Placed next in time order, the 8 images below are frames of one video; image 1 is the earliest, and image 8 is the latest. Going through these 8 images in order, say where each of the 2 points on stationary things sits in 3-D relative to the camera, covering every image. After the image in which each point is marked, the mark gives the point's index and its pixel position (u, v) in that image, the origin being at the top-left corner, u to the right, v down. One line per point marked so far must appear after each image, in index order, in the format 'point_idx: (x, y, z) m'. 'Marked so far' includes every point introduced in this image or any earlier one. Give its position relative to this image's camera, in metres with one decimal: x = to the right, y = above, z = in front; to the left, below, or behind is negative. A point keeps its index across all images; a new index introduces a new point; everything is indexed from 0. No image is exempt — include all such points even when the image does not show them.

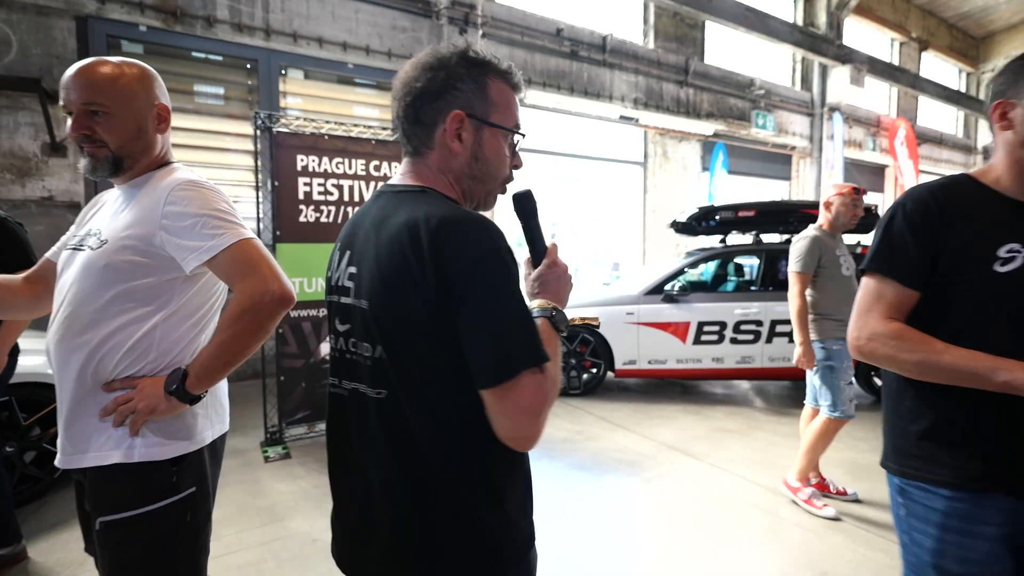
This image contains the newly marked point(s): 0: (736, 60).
0: (+4.2, +4.3, +9.8) m
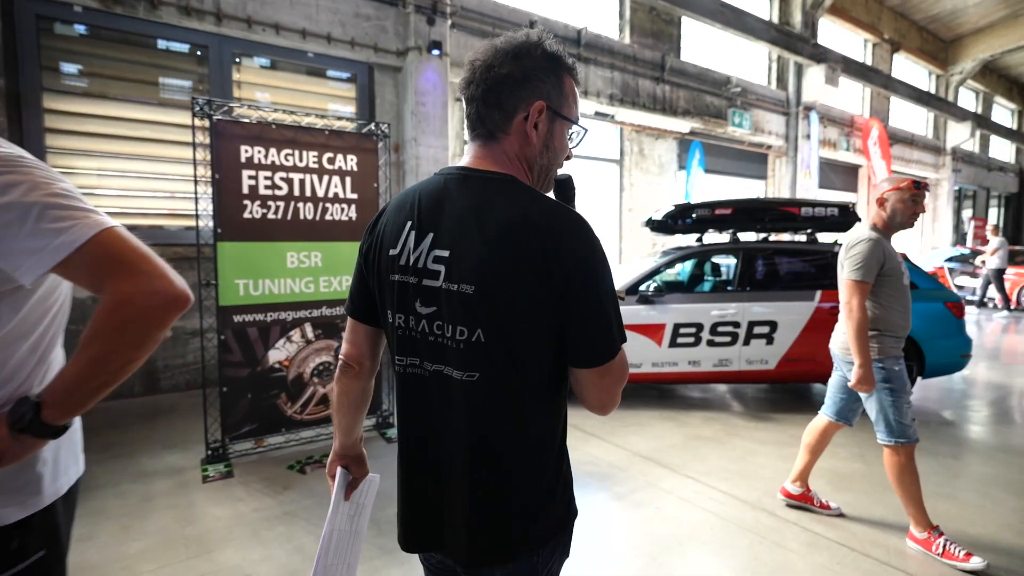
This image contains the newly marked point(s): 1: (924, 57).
0: (+3.7, +4.3, +9.7) m
1: (+11.5, +6.4, +14.5) m
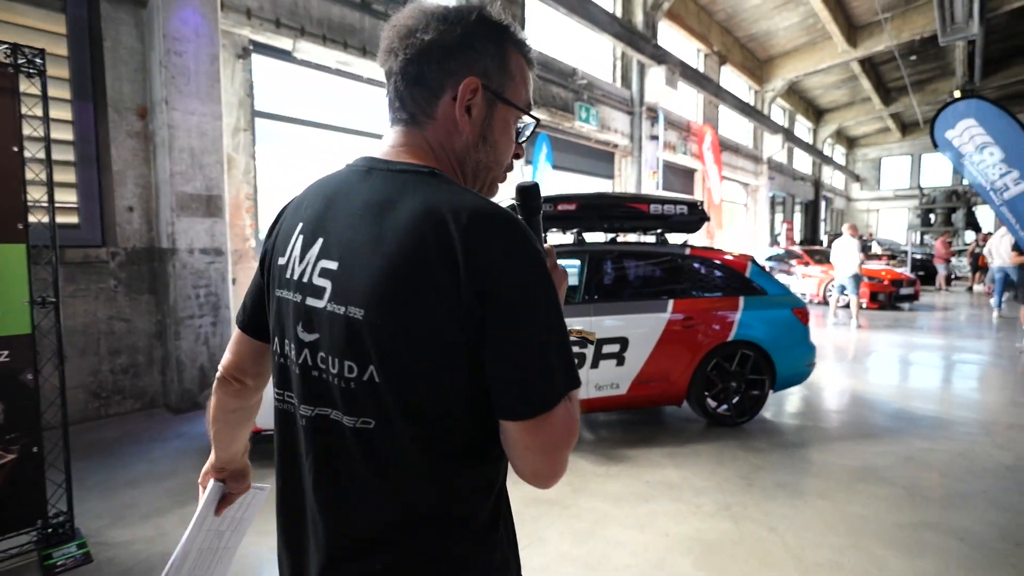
0: (+0.8, +4.3, +9.2) m
1: (+7.0, +6.5, +15.8) m
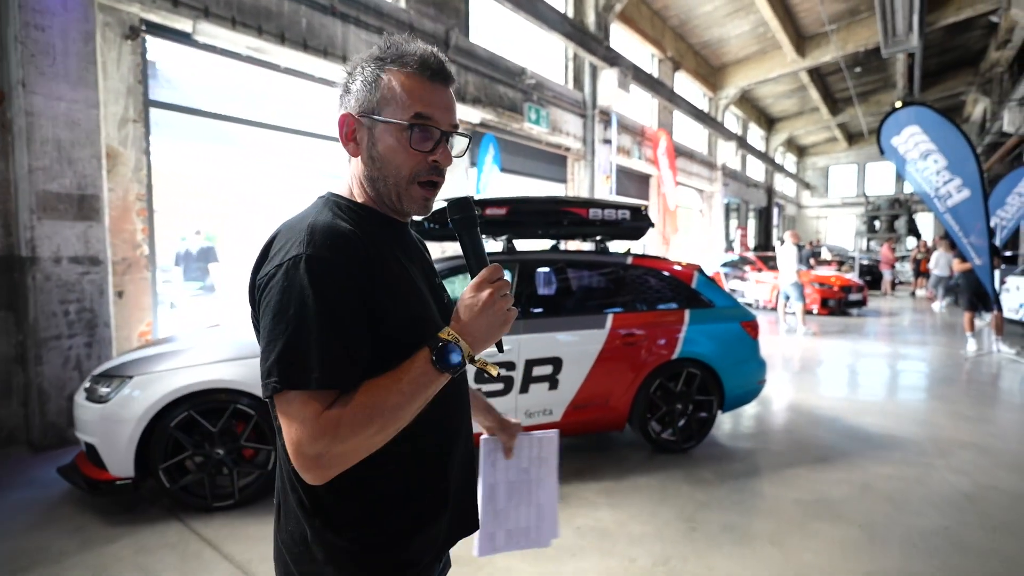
0: (-0.1, +4.1, +8.8) m
1: (+5.6, +6.3, +15.8) m
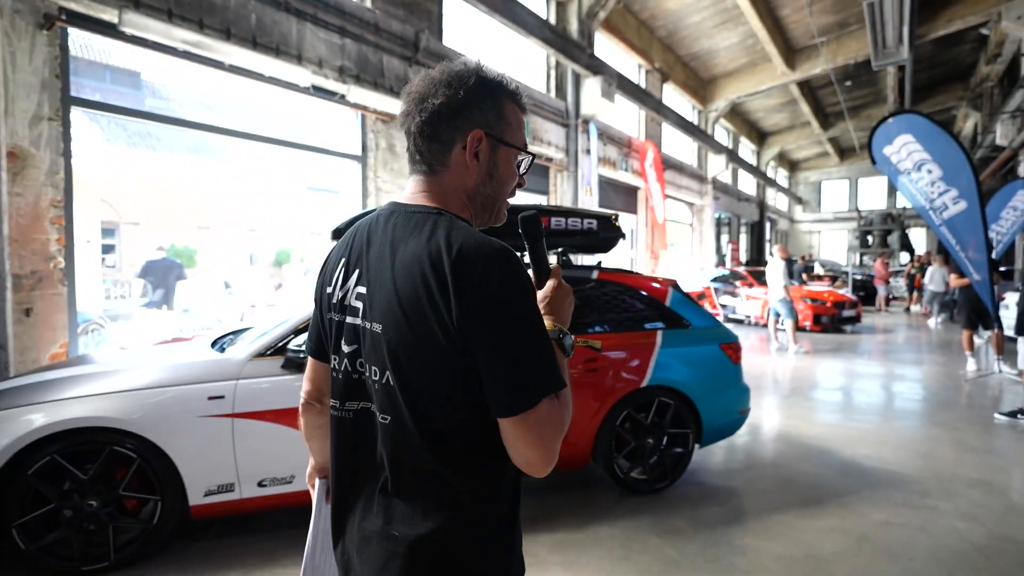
0: (-0.5, +3.9, +8.4) m
1: (+5.2, +5.9, +15.6) m
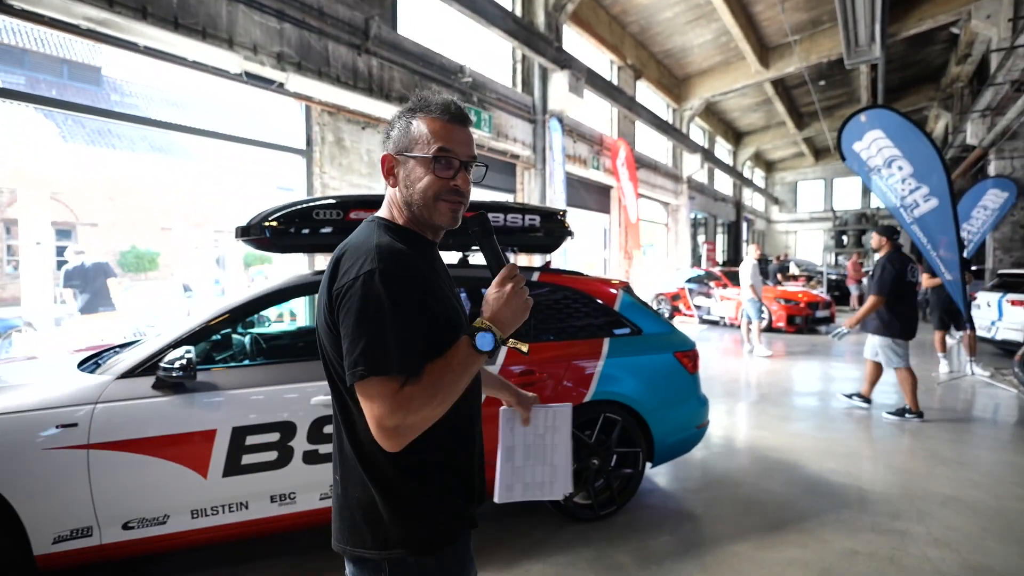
0: (-1.0, +3.8, +8.0) m
1: (+4.4, +5.9, +15.4) m
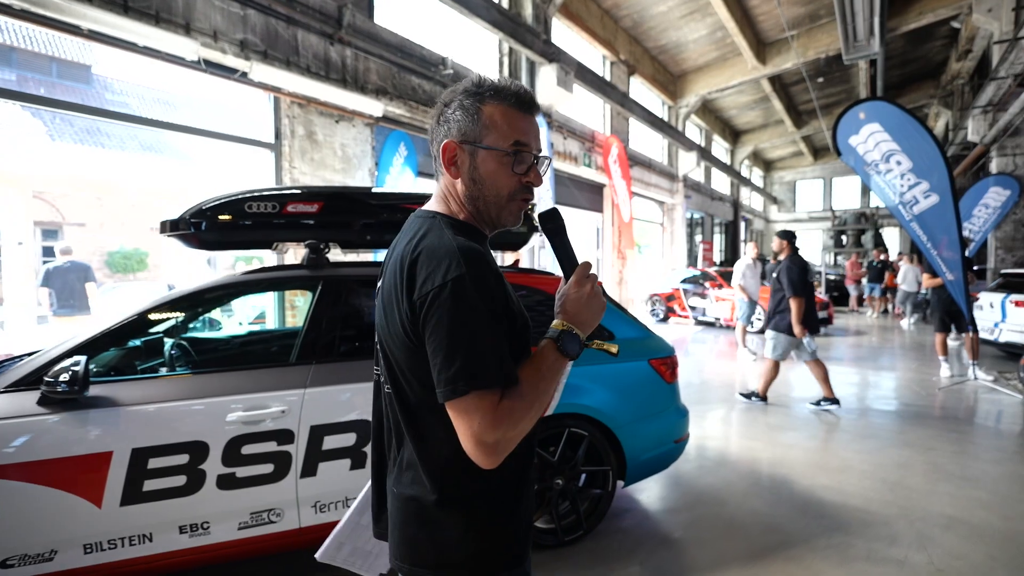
0: (-1.3, +3.8, +7.7) m
1: (+4.1, +5.9, +15.1) m
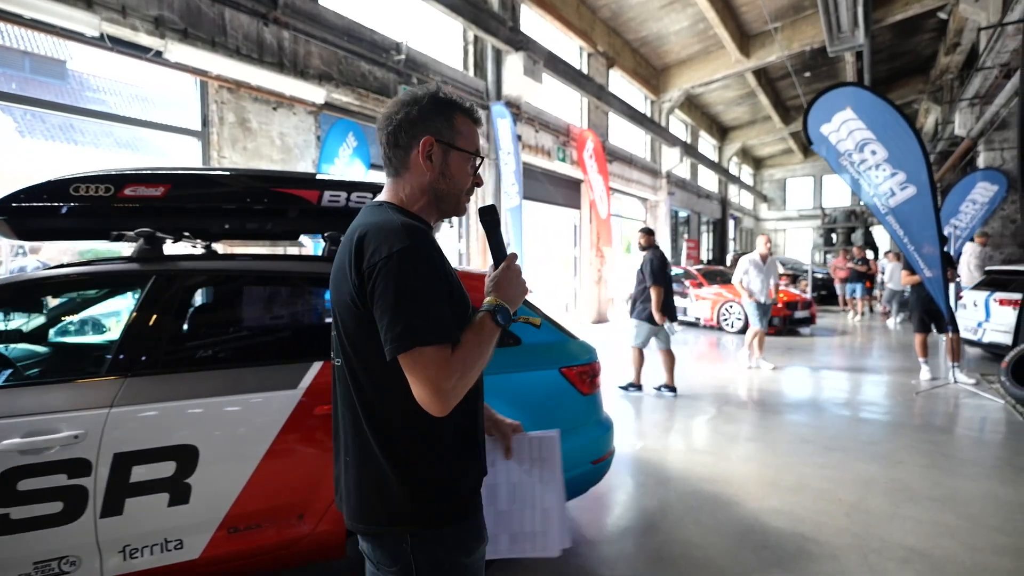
0: (-1.9, +3.8, +7.3) m
1: (+3.5, +5.9, +14.7) m
